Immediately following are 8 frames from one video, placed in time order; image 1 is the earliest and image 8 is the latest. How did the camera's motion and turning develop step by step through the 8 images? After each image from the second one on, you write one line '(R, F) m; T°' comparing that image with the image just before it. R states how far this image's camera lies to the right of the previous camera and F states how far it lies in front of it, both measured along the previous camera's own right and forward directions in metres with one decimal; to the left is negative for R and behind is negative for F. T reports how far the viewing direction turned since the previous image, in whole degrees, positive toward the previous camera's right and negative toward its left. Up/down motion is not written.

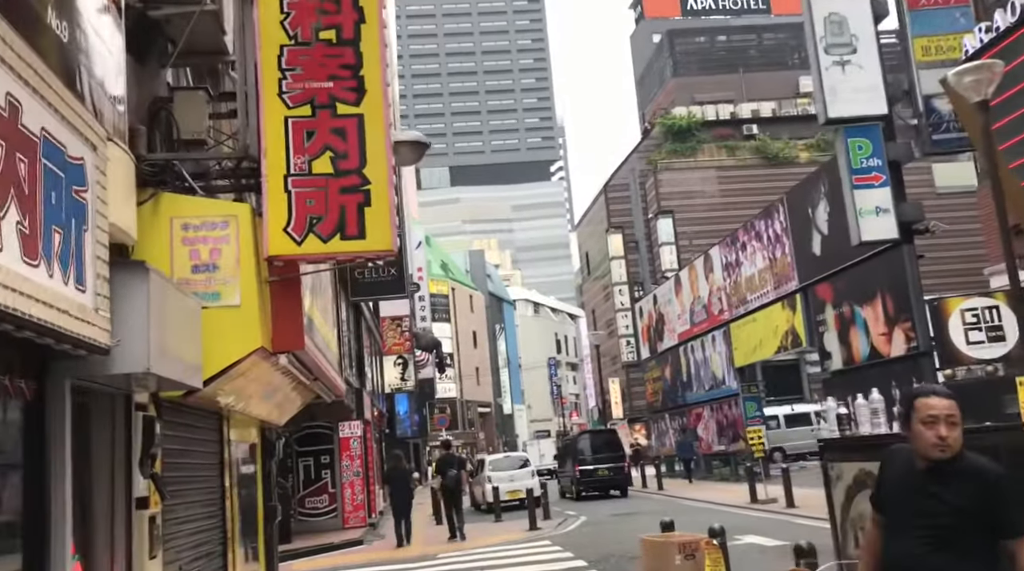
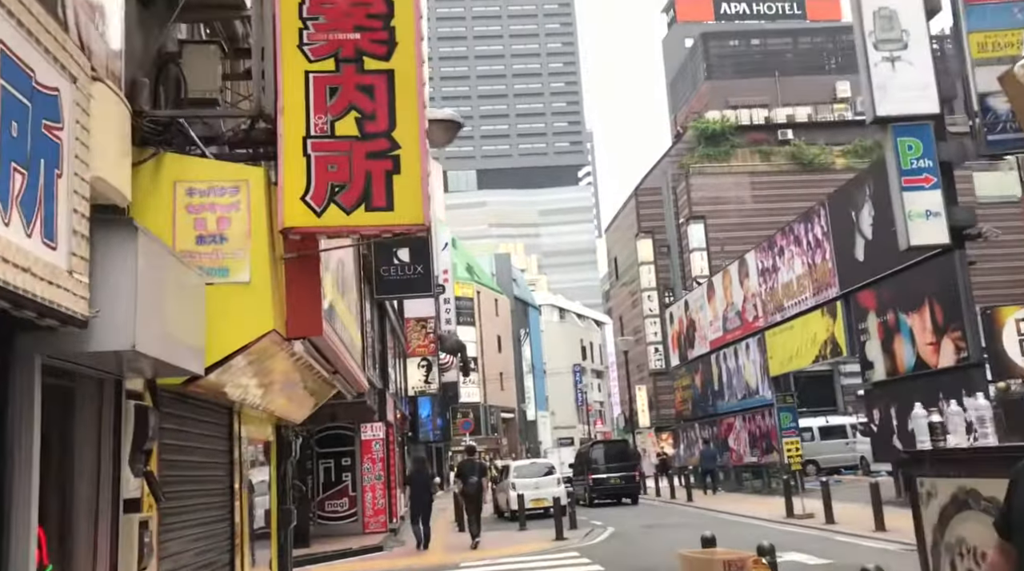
(-0.1, +0.6) m; -2°
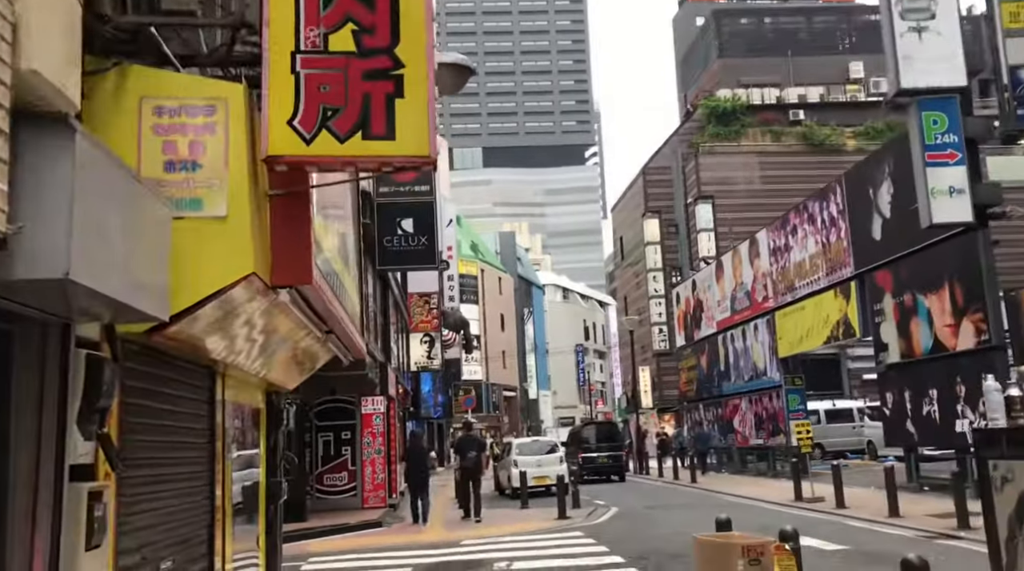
(-0.1, +0.6) m; 0°
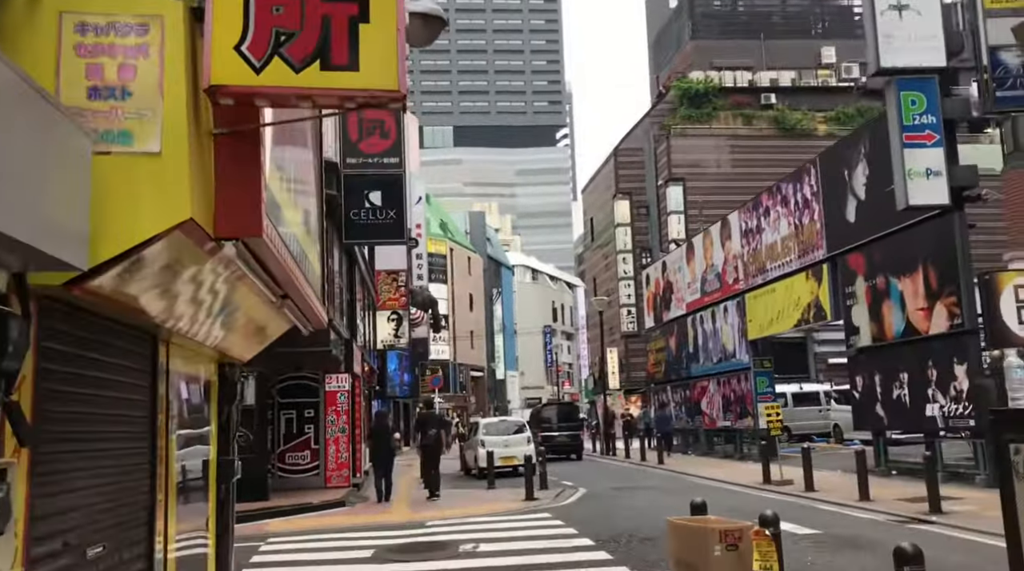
(0.0, +0.4) m; +2°
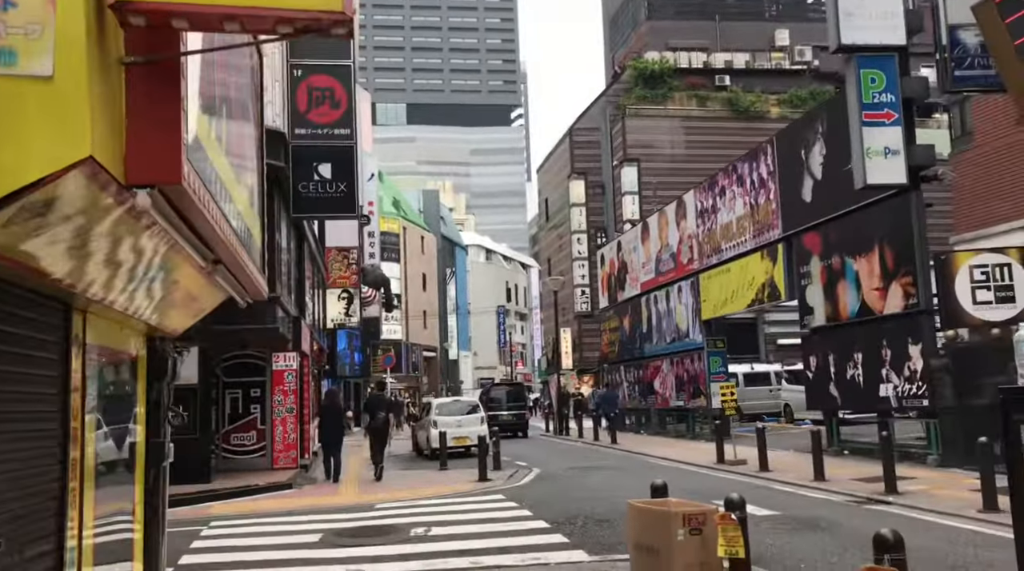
(0.0, +0.4) m; +3°
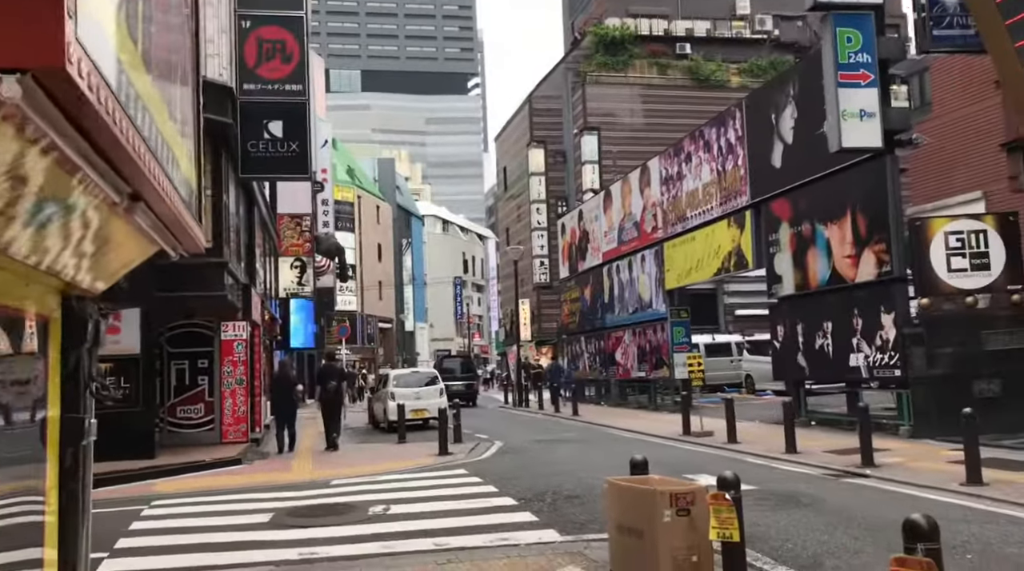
(-0.1, +0.8) m; +3°
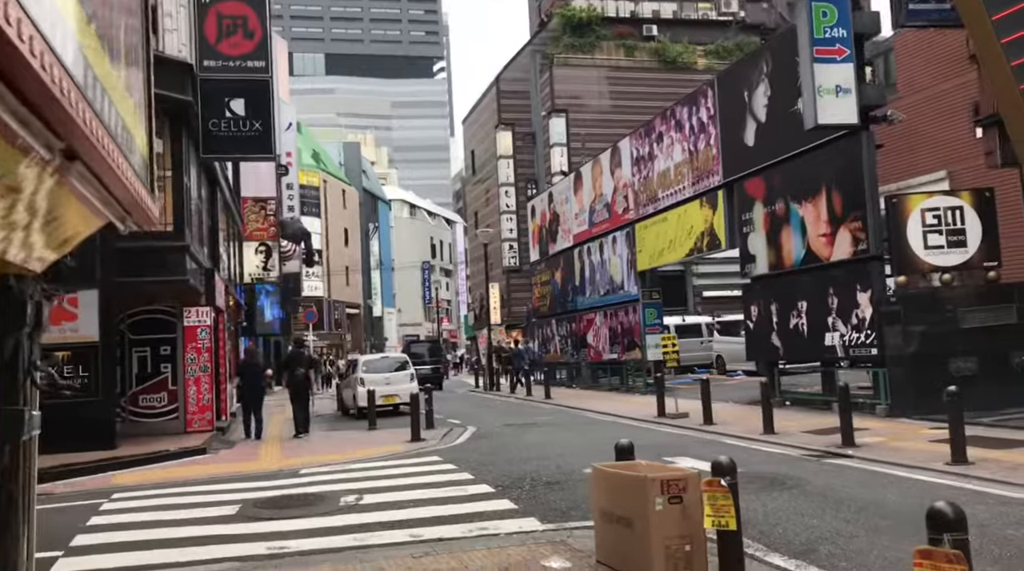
(-0.1, +0.4) m; +2°
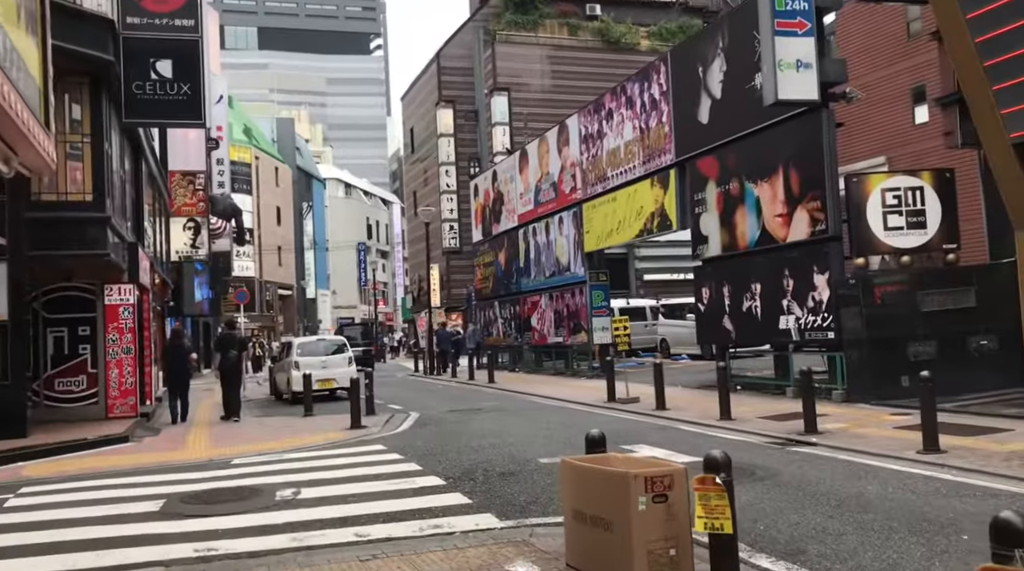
(-0.2, +0.8) m; +4°
